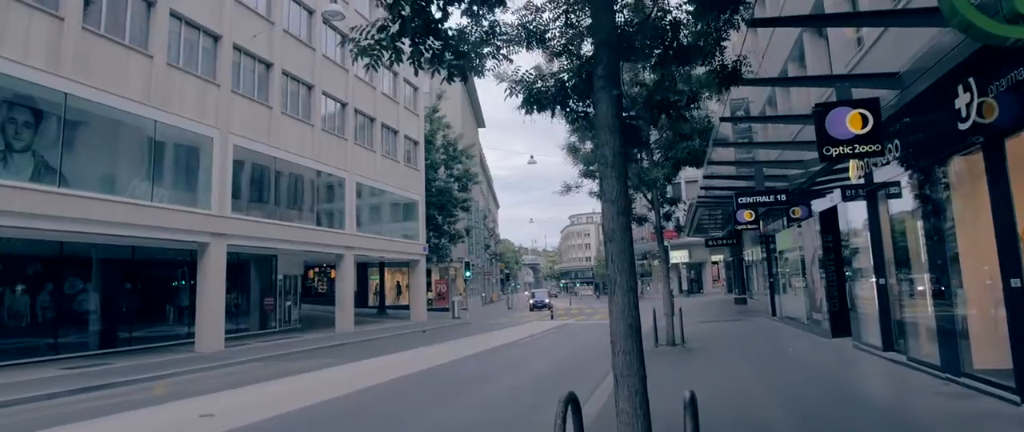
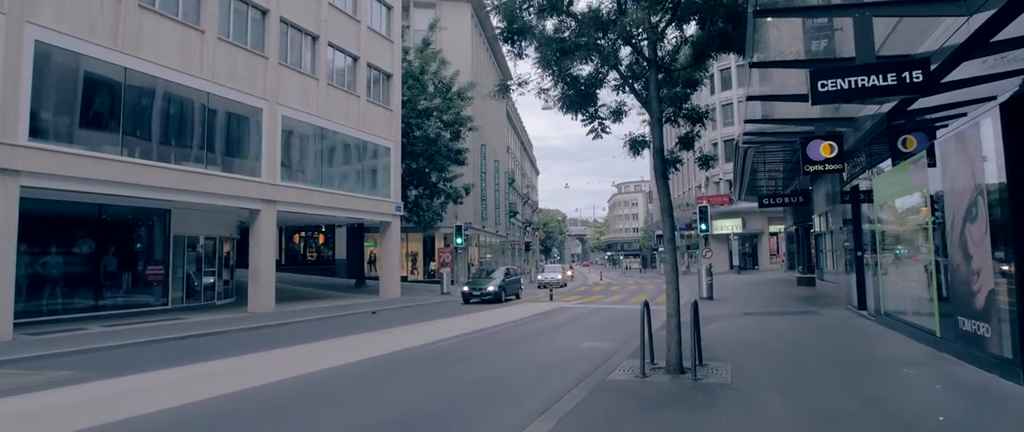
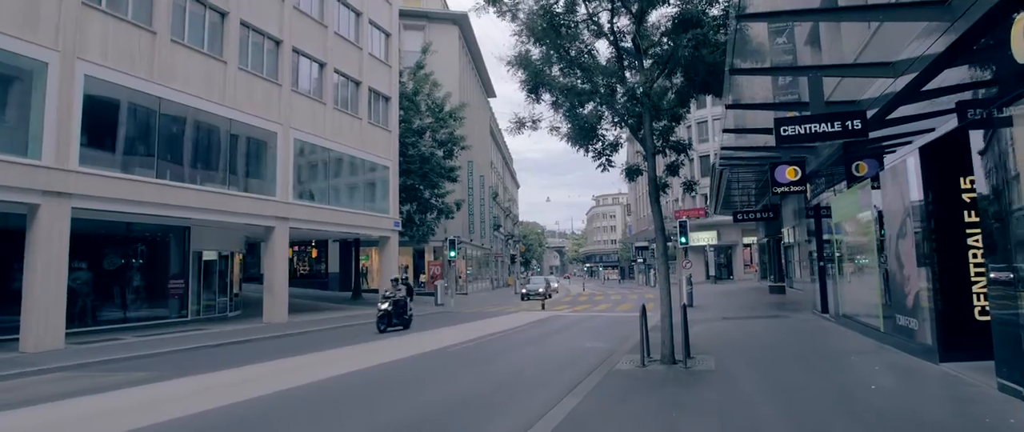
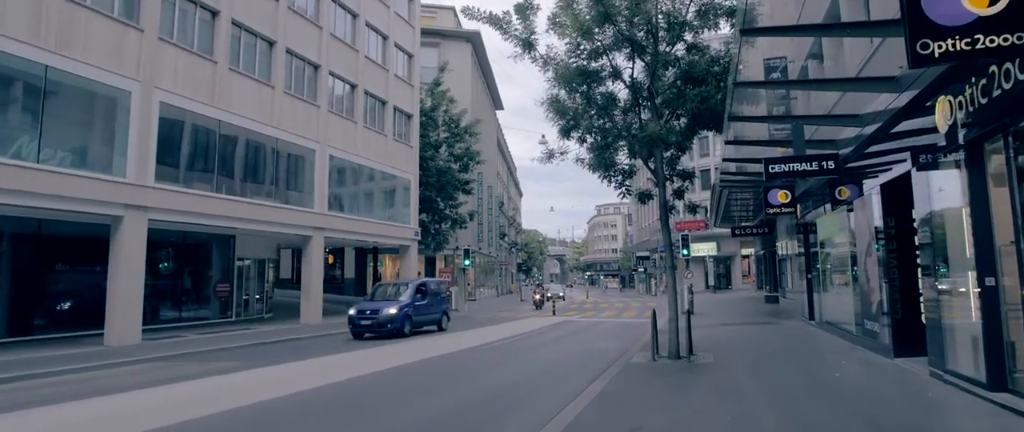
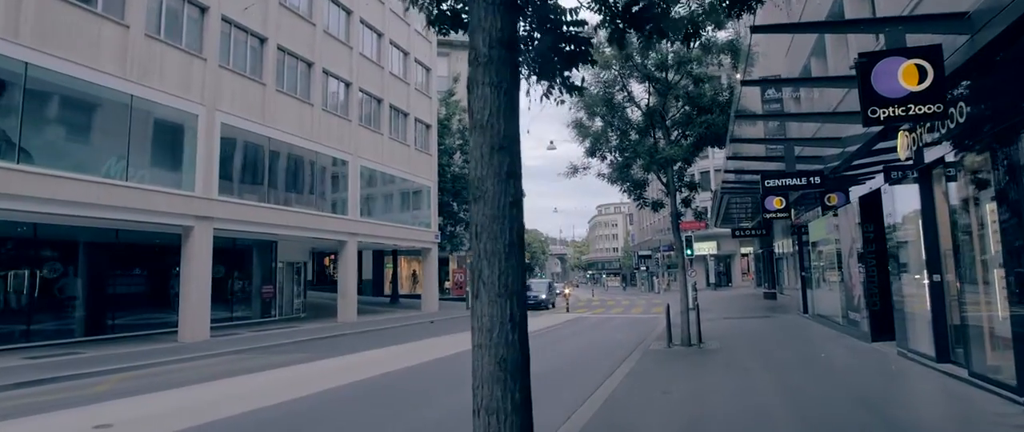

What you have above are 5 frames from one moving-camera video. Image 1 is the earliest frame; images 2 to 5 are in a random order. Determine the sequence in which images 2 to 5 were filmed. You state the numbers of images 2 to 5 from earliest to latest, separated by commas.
5, 4, 3, 2
